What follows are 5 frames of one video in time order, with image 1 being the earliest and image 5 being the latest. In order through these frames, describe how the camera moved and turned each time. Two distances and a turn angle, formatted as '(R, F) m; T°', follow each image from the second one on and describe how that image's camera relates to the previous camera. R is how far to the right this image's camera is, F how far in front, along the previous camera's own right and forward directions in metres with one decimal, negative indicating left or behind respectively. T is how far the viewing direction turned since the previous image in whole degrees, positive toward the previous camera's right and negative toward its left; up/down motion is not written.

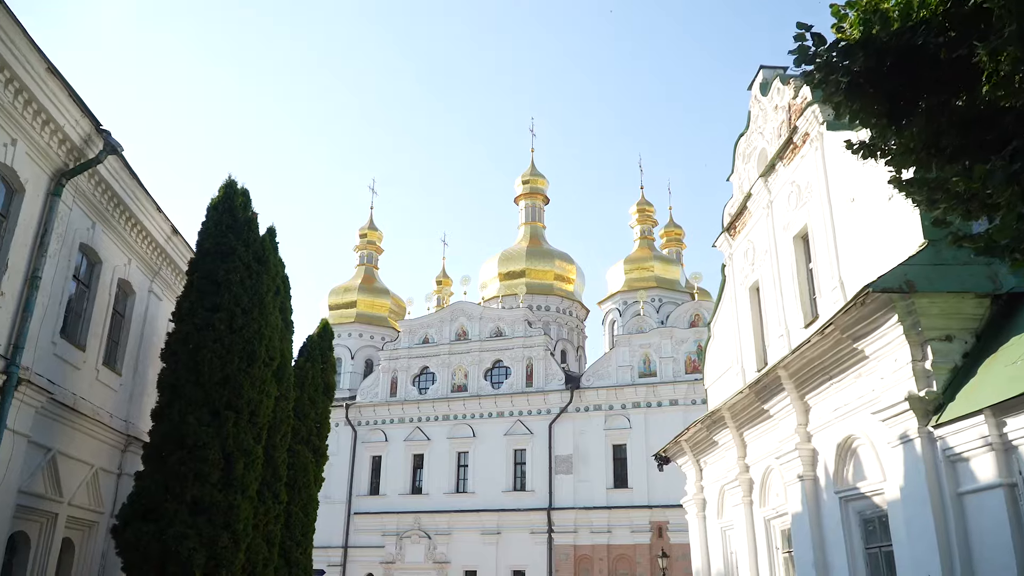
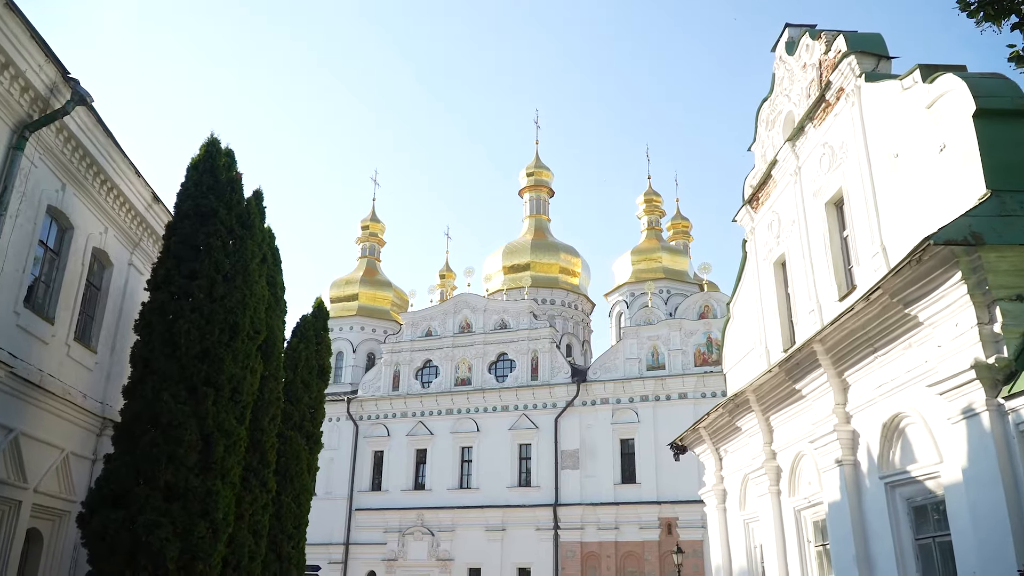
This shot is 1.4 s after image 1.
(-0.1, +0.9) m; 0°
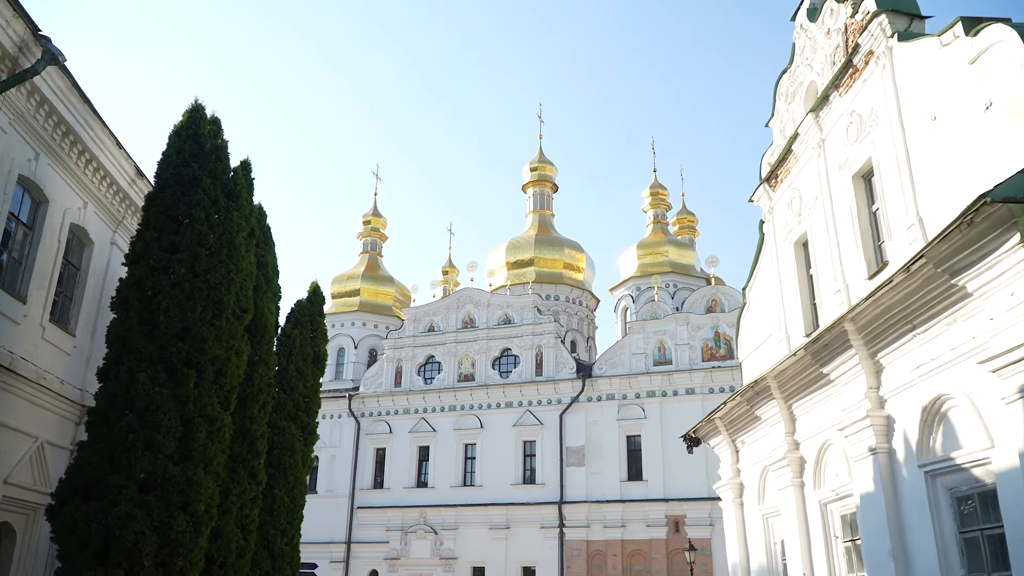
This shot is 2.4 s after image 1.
(0.0, +0.7) m; 0°
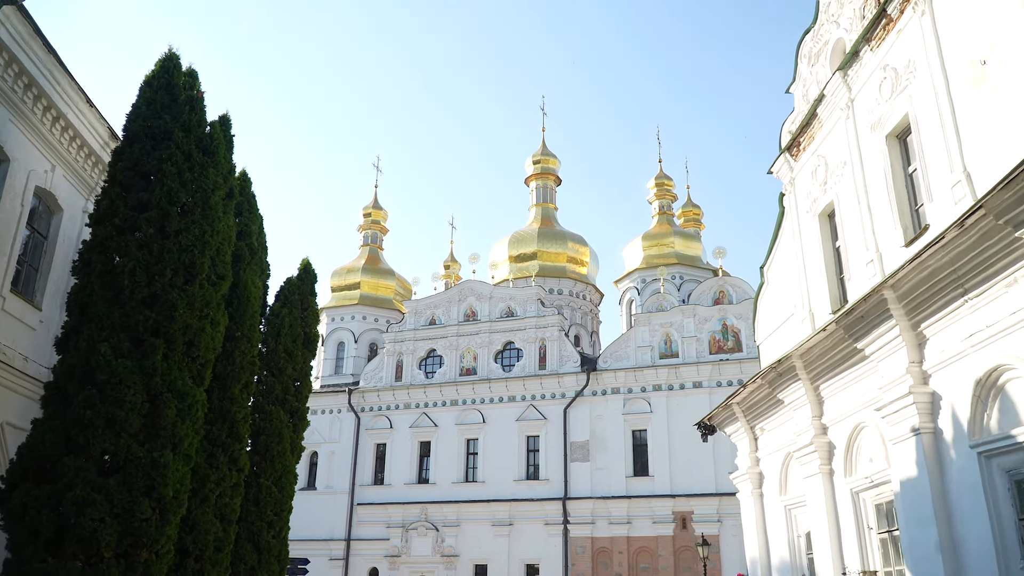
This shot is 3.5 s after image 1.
(0.0, +0.8) m; 0°
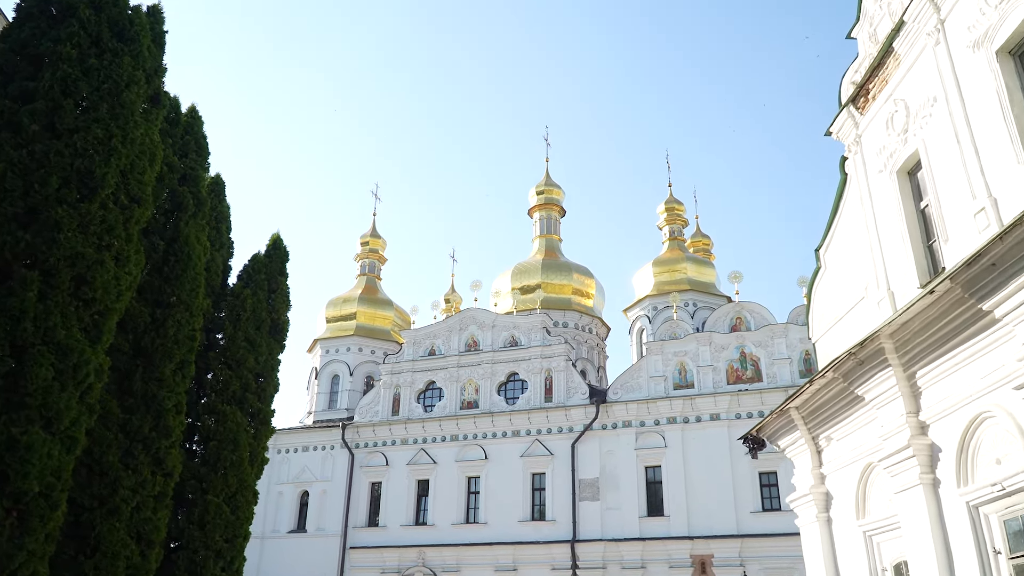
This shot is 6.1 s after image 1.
(-0.1, +2.1) m; 0°
